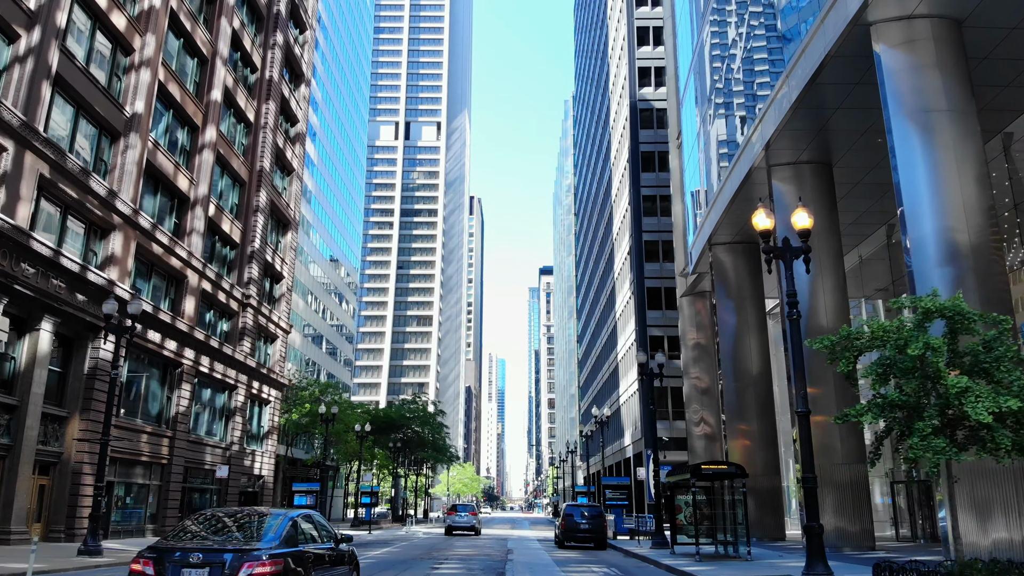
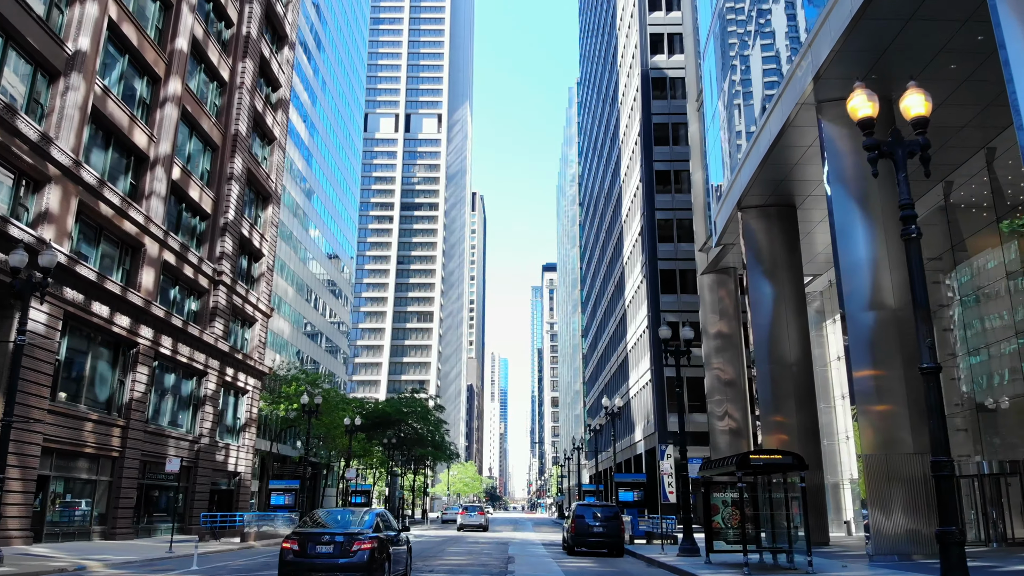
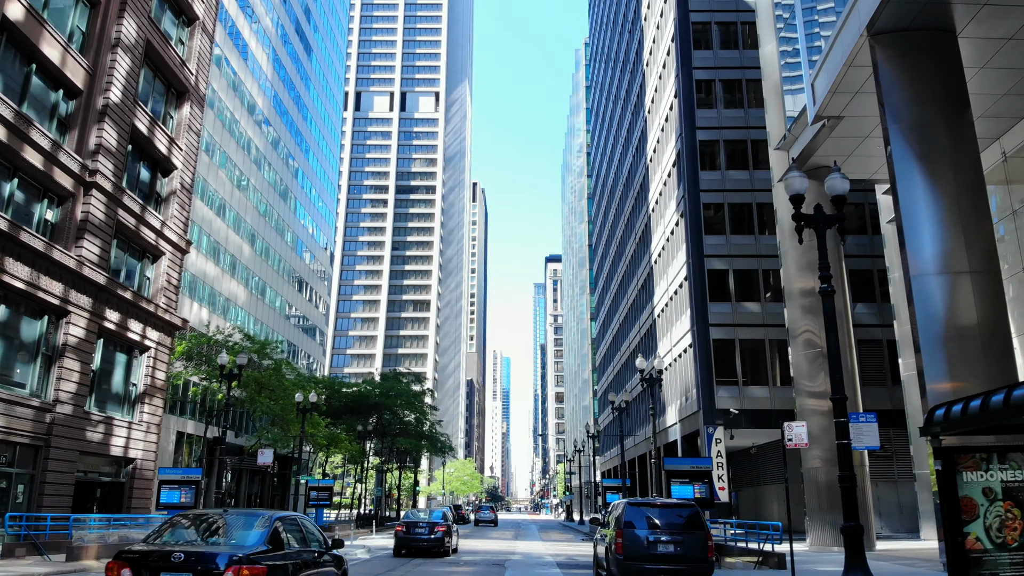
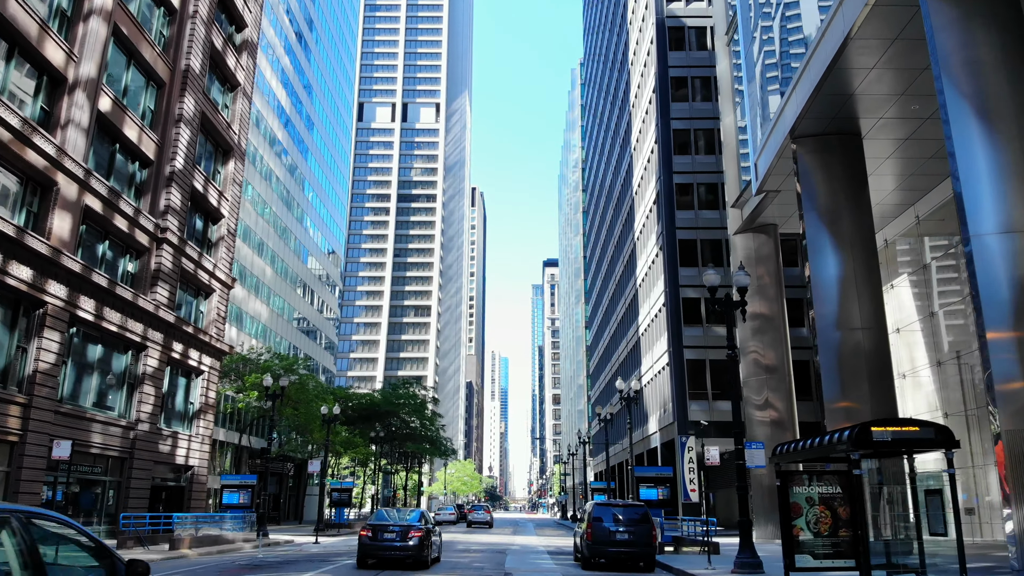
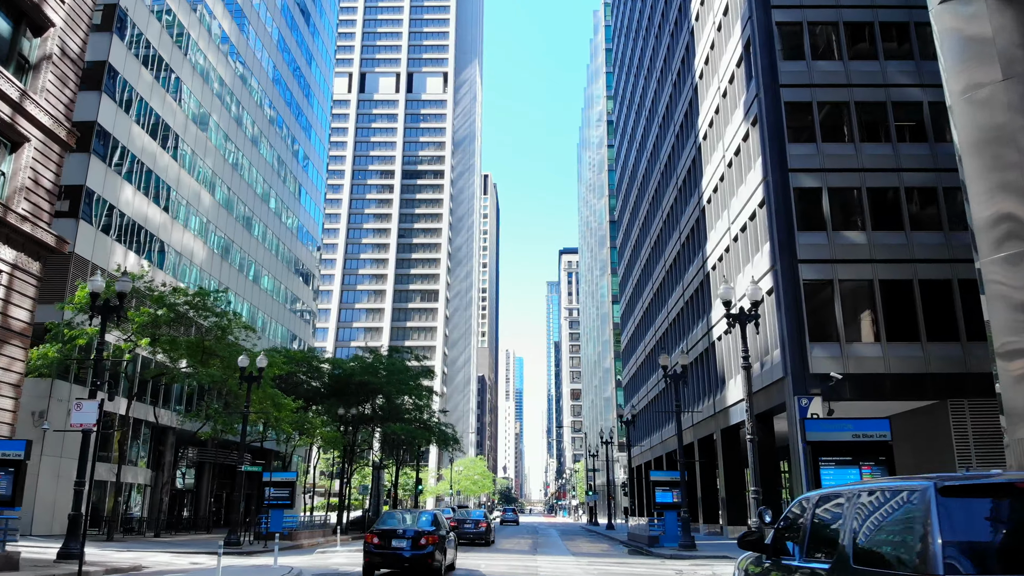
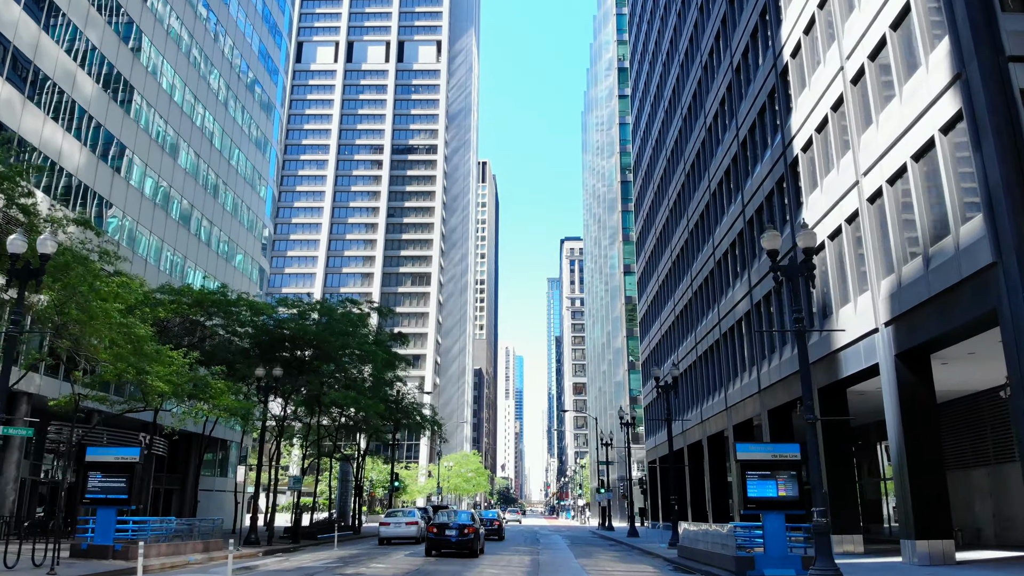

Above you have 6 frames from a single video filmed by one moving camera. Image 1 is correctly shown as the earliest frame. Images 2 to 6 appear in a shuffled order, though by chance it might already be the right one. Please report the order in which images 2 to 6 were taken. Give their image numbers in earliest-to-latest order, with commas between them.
2, 4, 3, 5, 6
